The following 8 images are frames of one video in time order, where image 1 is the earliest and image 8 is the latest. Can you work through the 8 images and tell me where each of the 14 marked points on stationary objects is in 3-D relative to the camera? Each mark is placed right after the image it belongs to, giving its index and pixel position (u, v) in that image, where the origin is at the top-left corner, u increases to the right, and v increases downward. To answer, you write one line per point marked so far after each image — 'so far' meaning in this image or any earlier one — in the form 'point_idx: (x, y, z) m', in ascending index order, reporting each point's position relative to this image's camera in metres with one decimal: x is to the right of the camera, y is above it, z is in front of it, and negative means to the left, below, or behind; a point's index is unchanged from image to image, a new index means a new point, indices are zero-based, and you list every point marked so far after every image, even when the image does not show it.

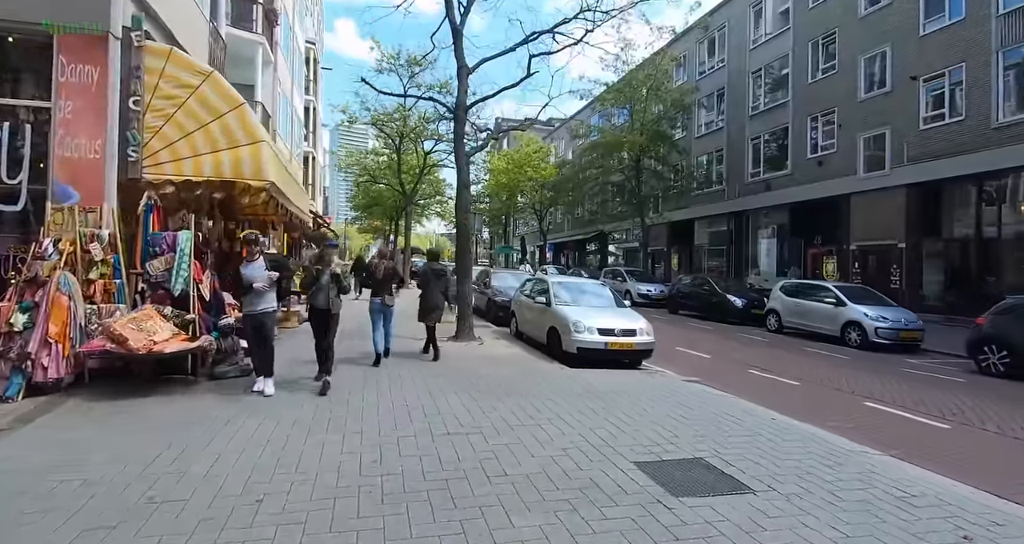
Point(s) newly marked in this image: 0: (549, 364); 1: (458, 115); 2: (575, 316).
0: (+0.6, -1.5, +8.7) m
1: (-1.1, +3.1, +11.0) m
2: (+1.0, -0.7, +9.2) m
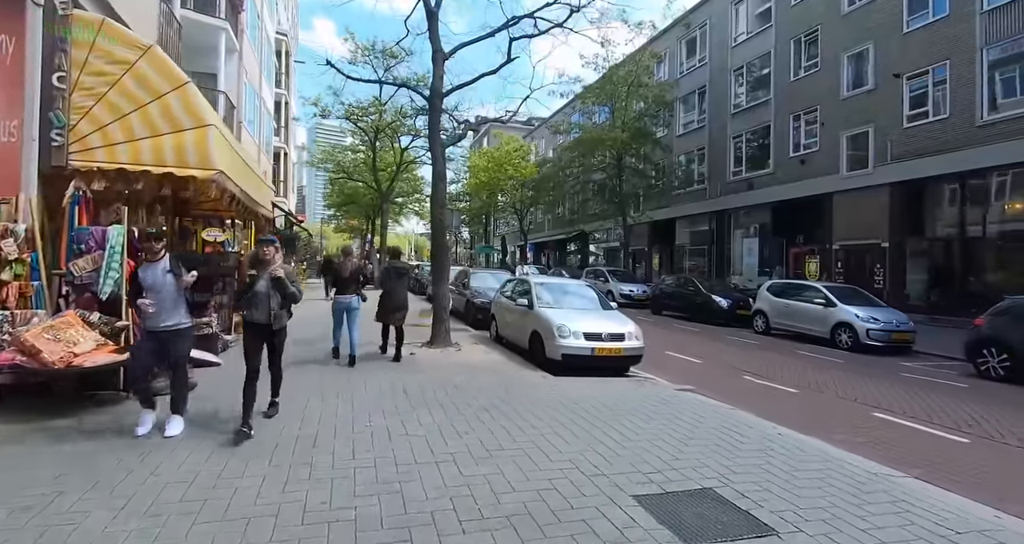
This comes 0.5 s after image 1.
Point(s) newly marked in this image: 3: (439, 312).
0: (+0.3, -1.5, +8.0) m
1: (-1.5, +3.1, +10.3) m
2: (+0.7, -0.7, +8.6) m
3: (-1.3, -0.7, +9.7) m
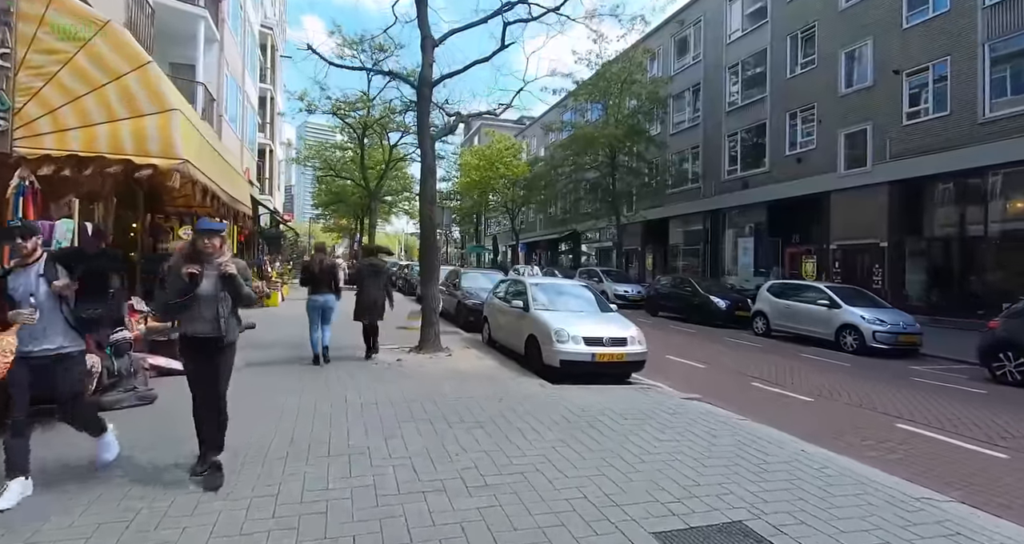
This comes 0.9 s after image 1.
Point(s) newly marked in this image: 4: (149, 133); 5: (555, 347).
0: (+0.2, -1.5, +7.5) m
1: (-1.6, +3.1, +9.7) m
2: (+0.6, -0.7, +8.0) m
3: (-1.4, -0.7, +9.1) m
4: (-4.0, +1.5, +6.2) m
5: (+0.6, -1.1, +7.7) m
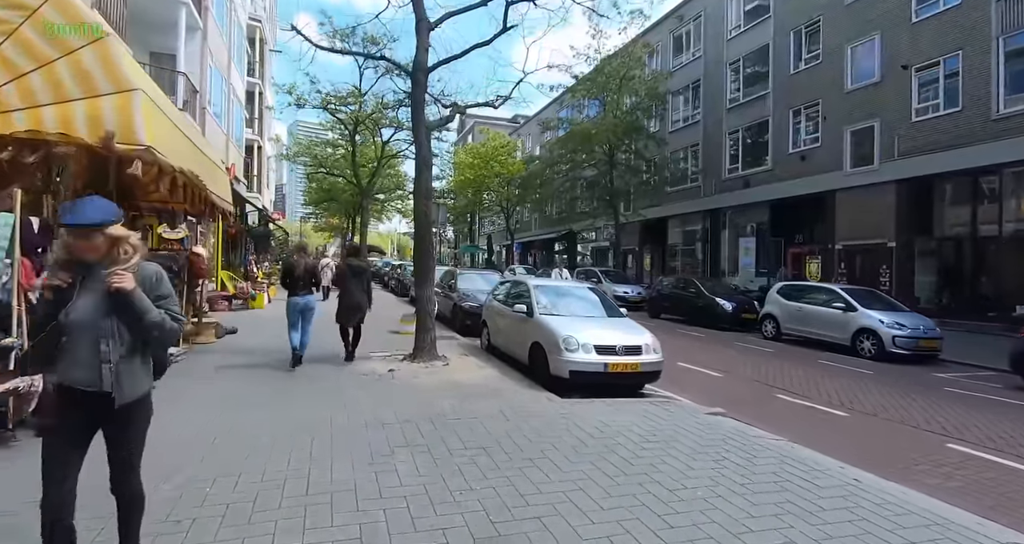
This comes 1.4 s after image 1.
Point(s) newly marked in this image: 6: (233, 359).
0: (+0.3, -1.5, +6.8) m
1: (-1.6, +3.1, +9.0) m
2: (+0.7, -0.8, +7.3) m
3: (-1.4, -0.7, +8.4) m
4: (-4.0, +1.5, +5.4) m
5: (+0.7, -1.1, +7.1) m
6: (-4.4, -1.3, +8.8) m
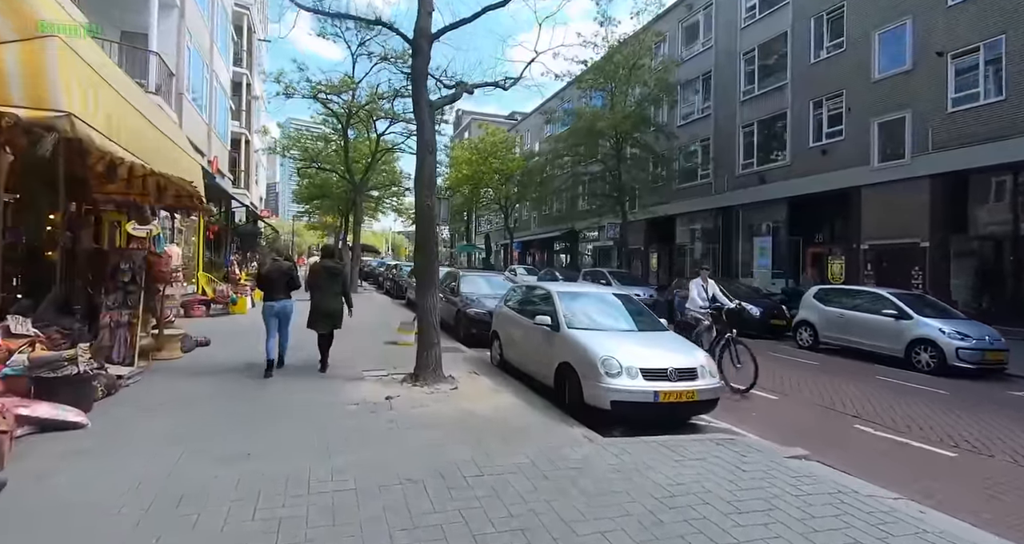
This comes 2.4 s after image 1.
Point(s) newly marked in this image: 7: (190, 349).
0: (+0.5, -1.5, +5.4) m
1: (-1.3, +3.0, +7.6) m
2: (+1.0, -0.8, +6.0) m
3: (-1.1, -0.8, +7.1) m
4: (-3.7, +1.5, +4.0) m
5: (+0.9, -1.1, +5.7) m
6: (-4.1, -1.4, +7.4) m
7: (-5.1, -1.2, +8.8) m
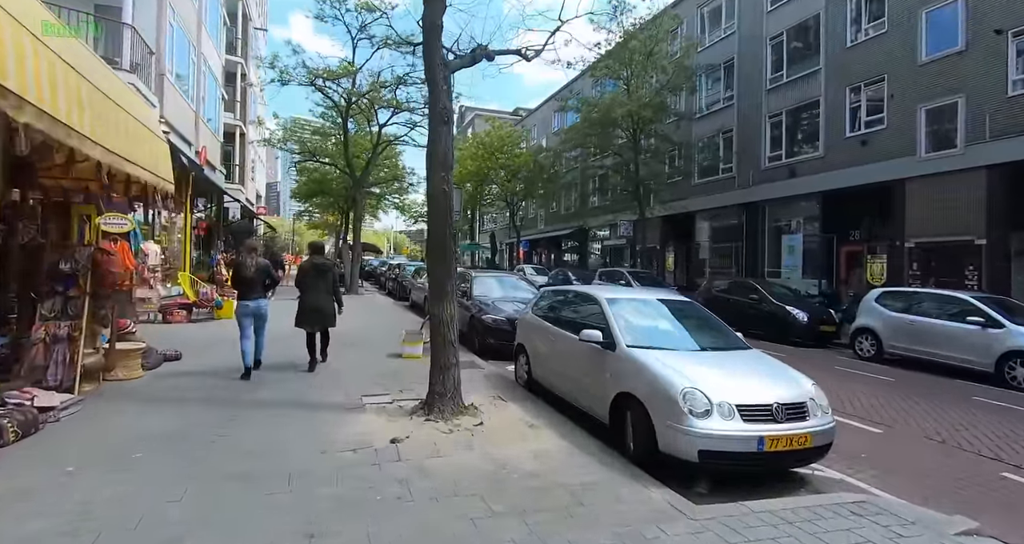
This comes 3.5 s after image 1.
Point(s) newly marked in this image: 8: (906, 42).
0: (+0.9, -1.6, +3.9) m
1: (-0.9, +3.0, +6.1) m
2: (+1.3, -0.8, +4.5) m
3: (-0.7, -0.8, +5.6) m
4: (-3.3, +1.4, +2.5) m
5: (+1.3, -1.1, +4.2) m
6: (-3.8, -1.4, +5.9) m
7: (-4.7, -1.2, +7.4) m
8: (+12.4, +7.2, +17.5) m
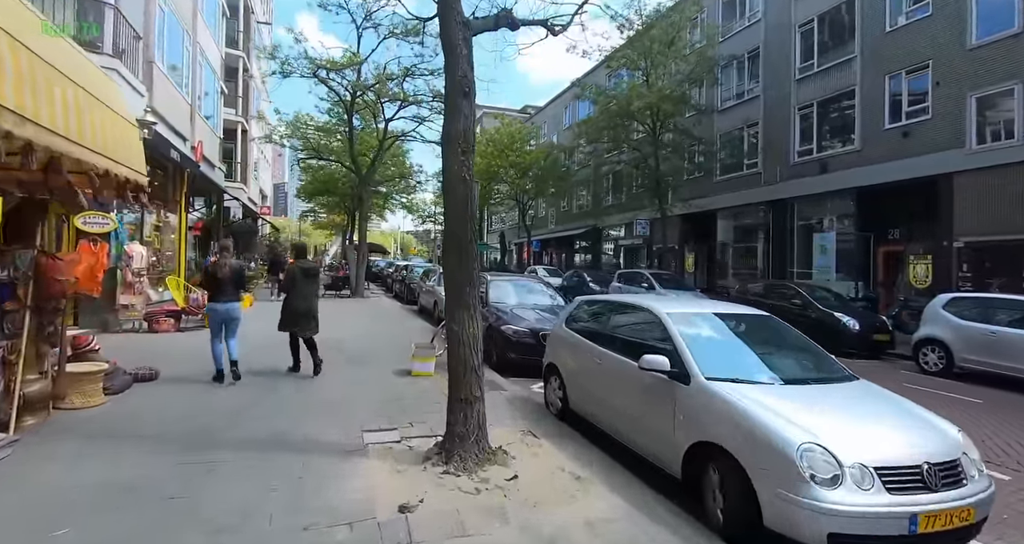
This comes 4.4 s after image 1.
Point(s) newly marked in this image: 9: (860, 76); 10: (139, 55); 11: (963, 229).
0: (+1.2, -1.6, +2.7) m
1: (-0.6, +3.0, +4.9) m
2: (+1.6, -0.9, +3.3) m
3: (-0.4, -0.9, +4.4) m
4: (-3.0, +1.4, +1.4) m
5: (+1.6, -1.2, +3.0) m
6: (-3.4, -1.5, +4.8) m
7: (-4.4, -1.3, +6.2) m
8: (+12.9, +7.2, +16.2) m
9: (+11.8, +6.7, +18.9) m
10: (-8.4, +4.9, +12.6) m
11: (+12.9, +1.2, +15.9) m
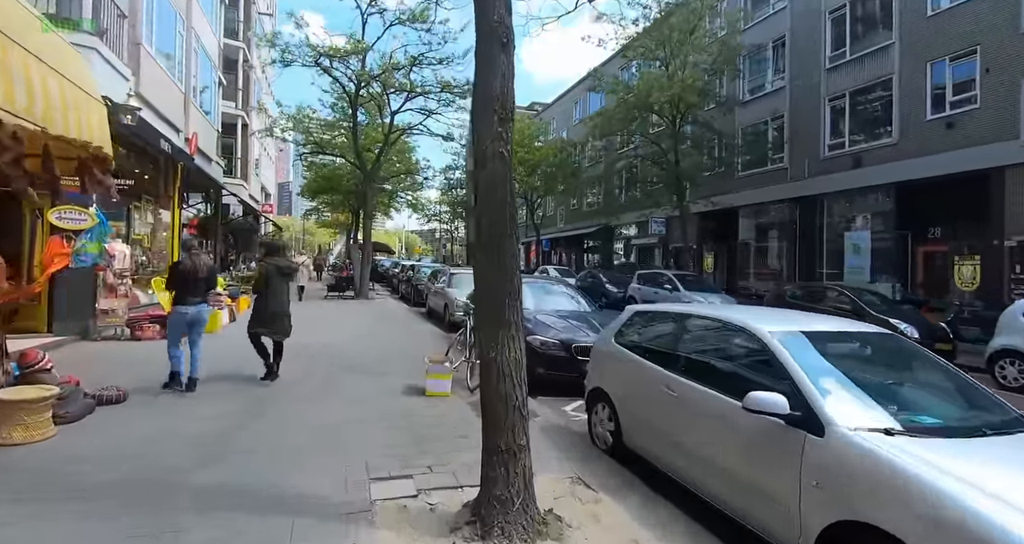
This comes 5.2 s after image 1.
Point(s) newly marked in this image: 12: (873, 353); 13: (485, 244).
0: (+1.5, -1.7, +1.6) m
1: (-0.2, +2.9, +3.8) m
2: (+2.0, -0.9, +2.2) m
3: (-0.1, -0.9, +3.3) m
4: (-2.7, +1.3, +0.3) m
5: (+1.9, -1.3, +1.9) m
6: (-3.1, -1.5, +3.7) m
7: (-4.0, -1.4, +5.2) m
8: (+13.3, +7.1, +15.0) m
9: (+12.3, +6.6, +17.7) m
10: (-8.0, +4.9, +11.5) m
11: (+13.3, +1.2, +14.7) m
12: (+2.4, -0.6, +3.9) m
13: (-0.1, +0.2, +3.4) m
